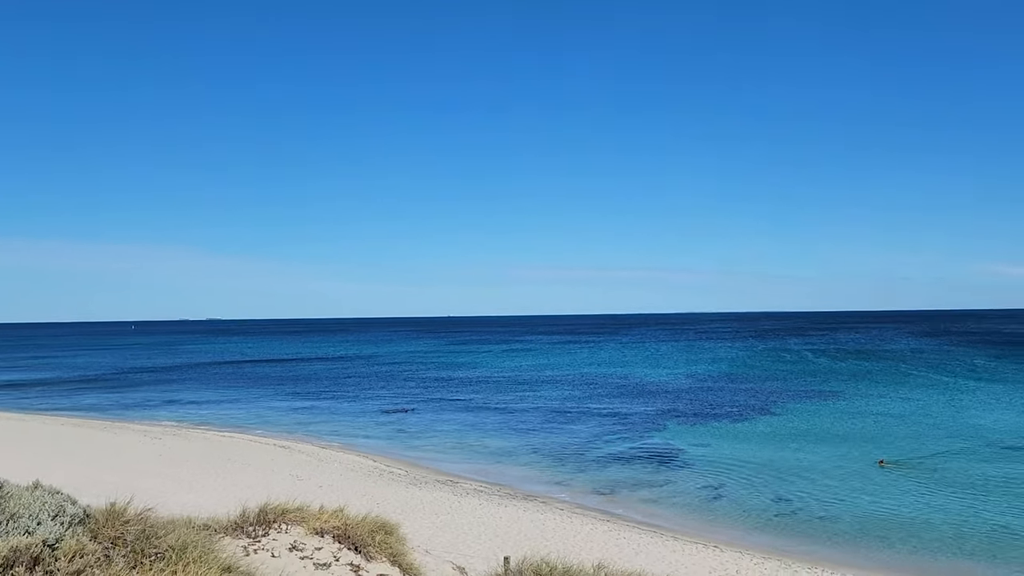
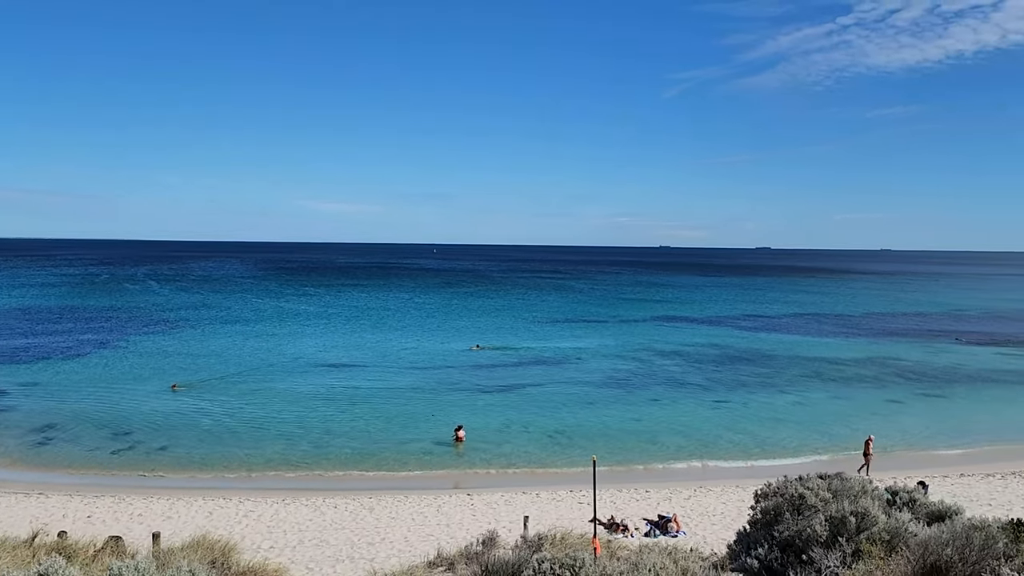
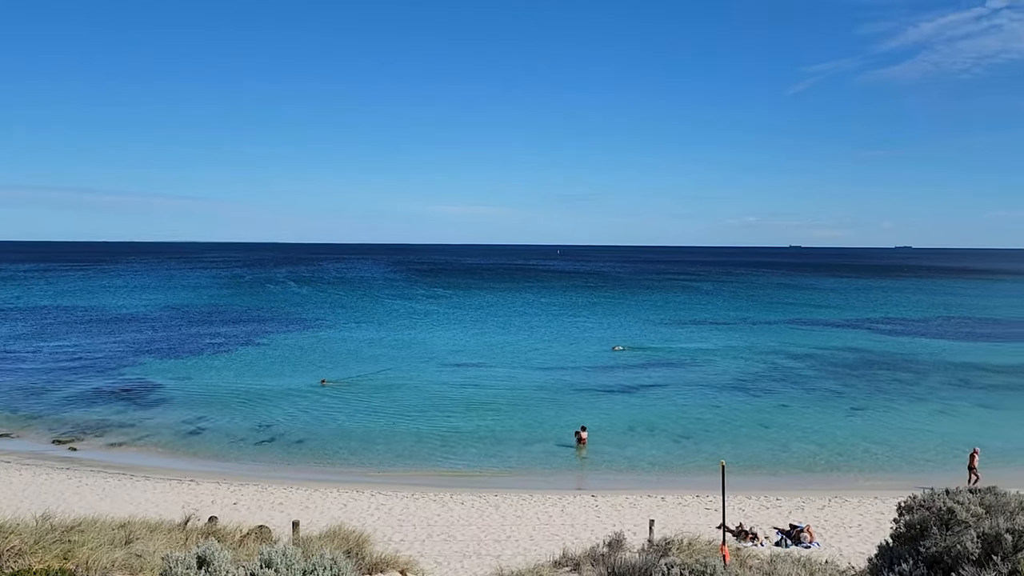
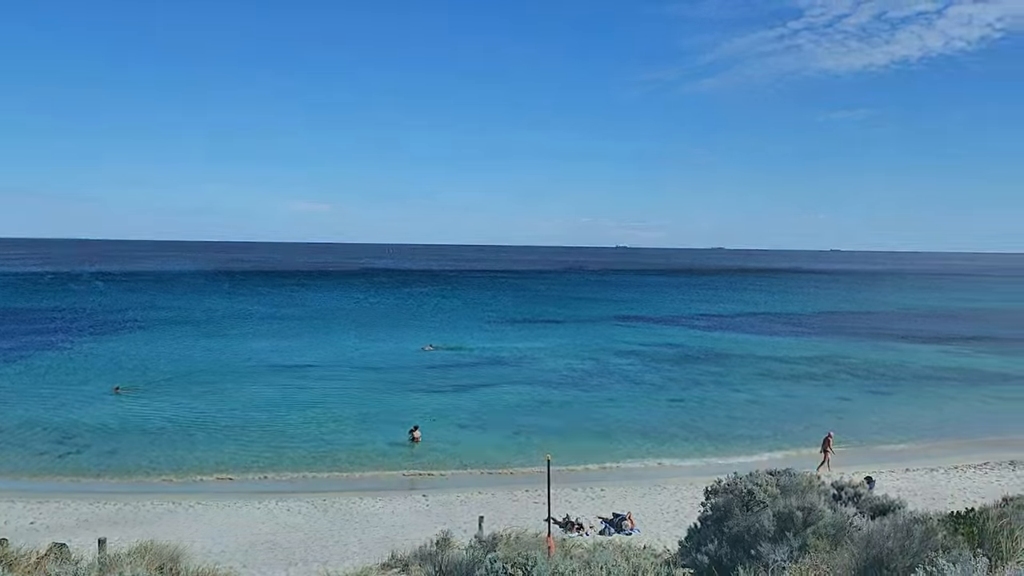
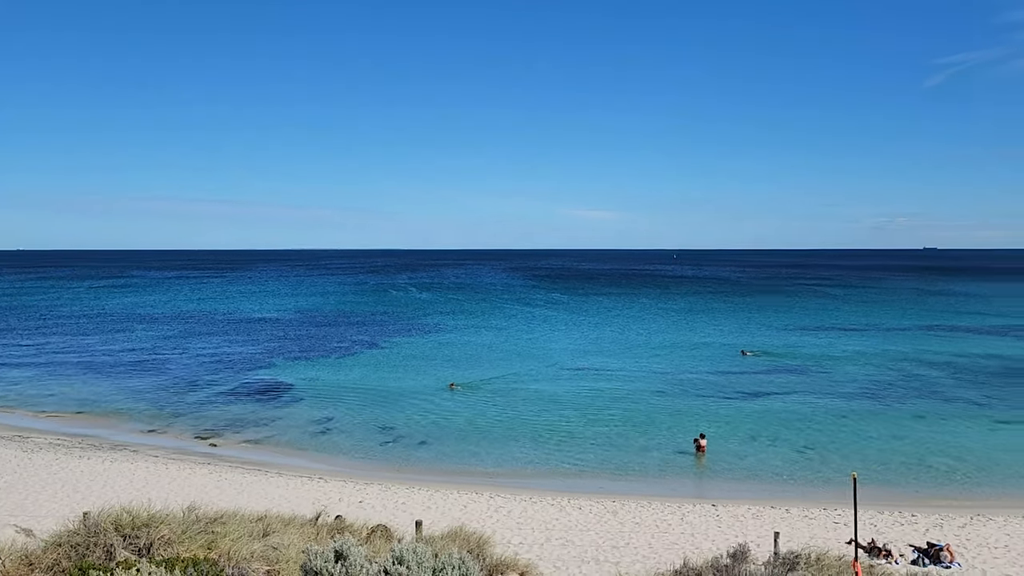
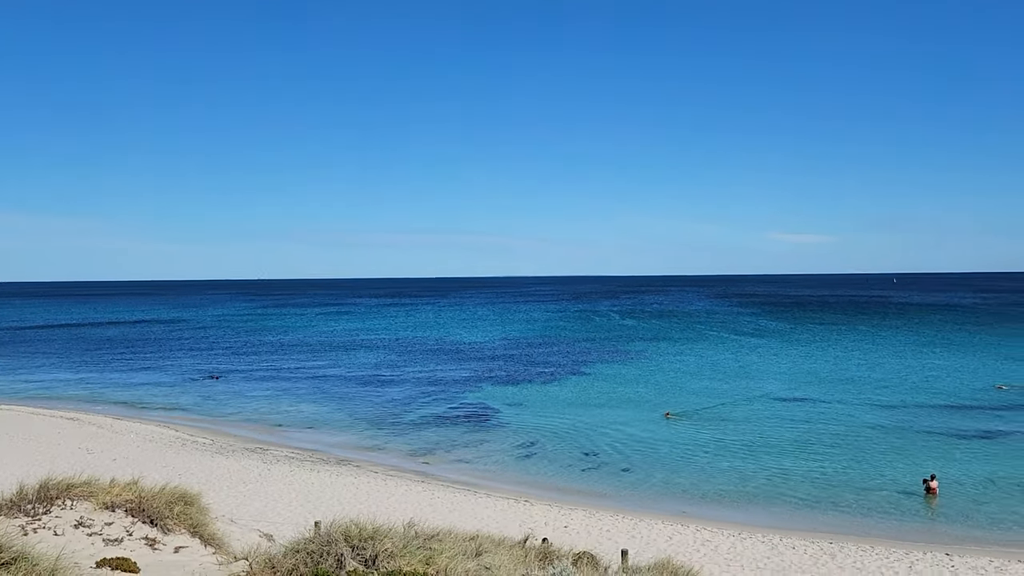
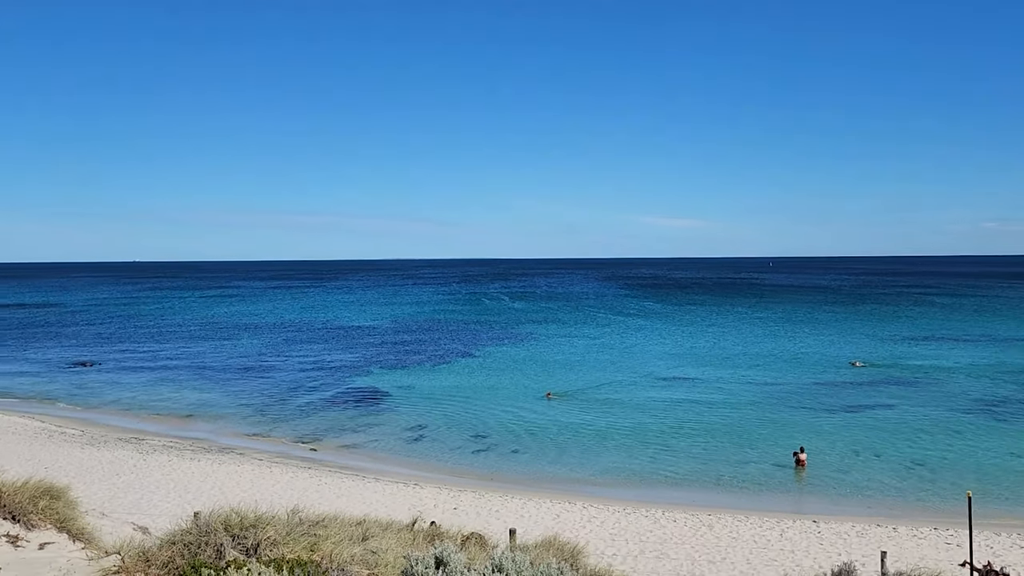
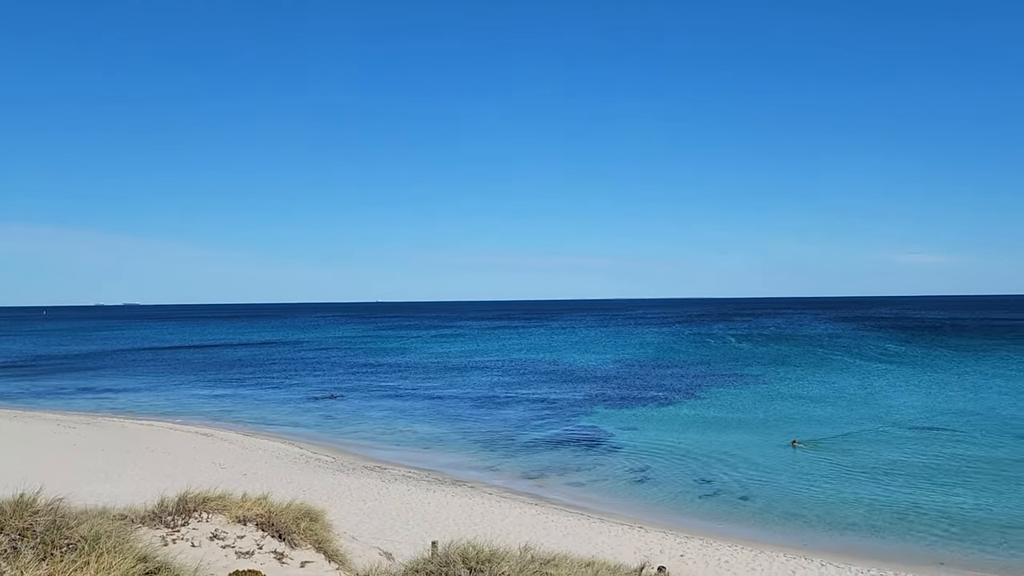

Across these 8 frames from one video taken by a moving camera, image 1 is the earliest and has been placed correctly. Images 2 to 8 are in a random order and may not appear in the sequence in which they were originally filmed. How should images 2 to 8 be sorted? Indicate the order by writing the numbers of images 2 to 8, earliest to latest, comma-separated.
8, 6, 7, 5, 3, 2, 4
